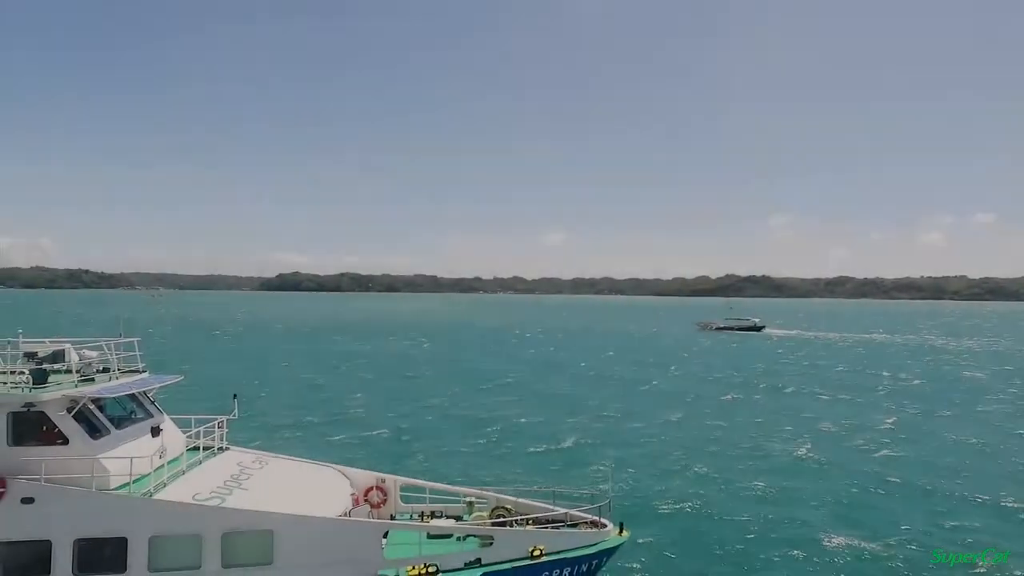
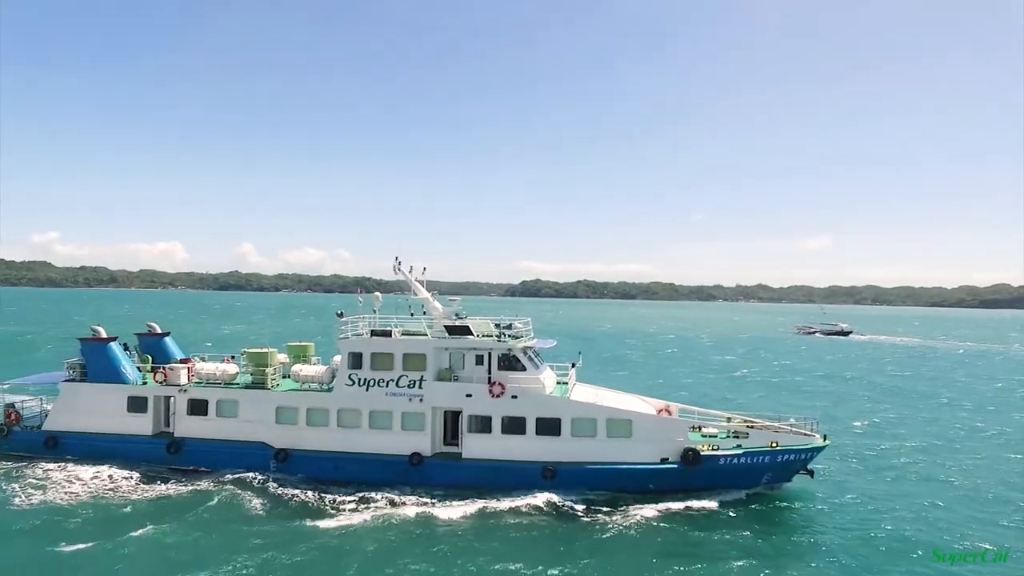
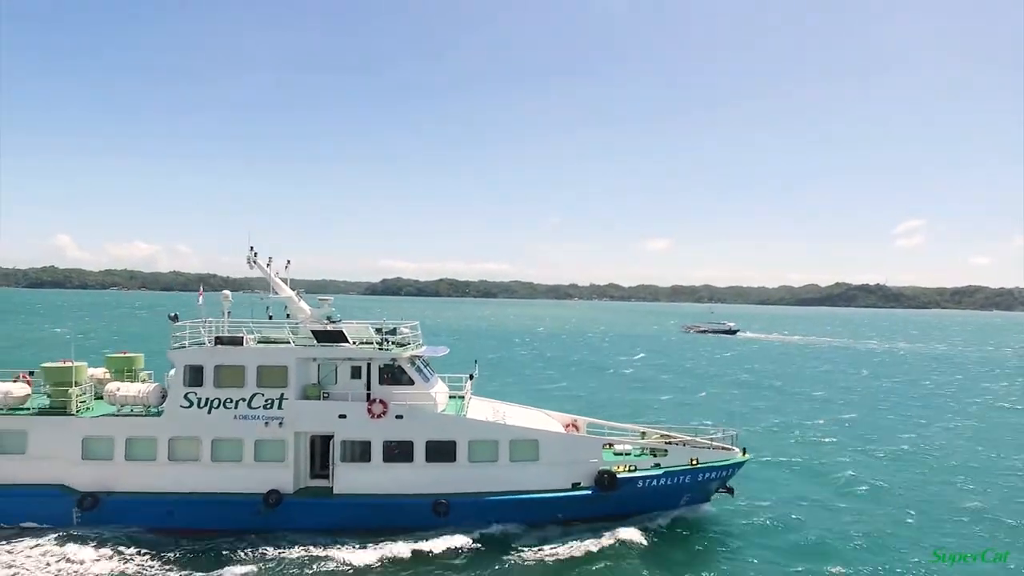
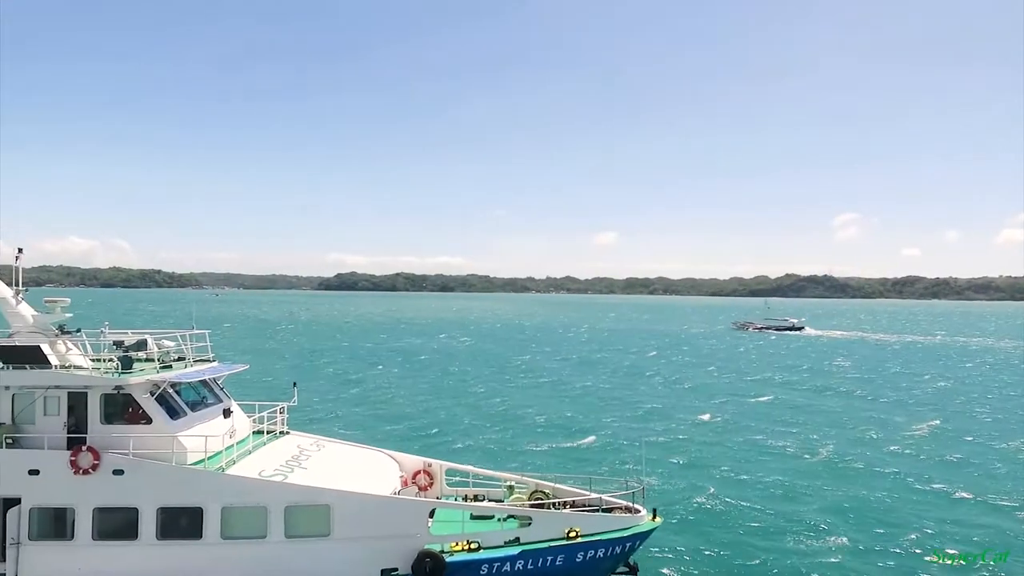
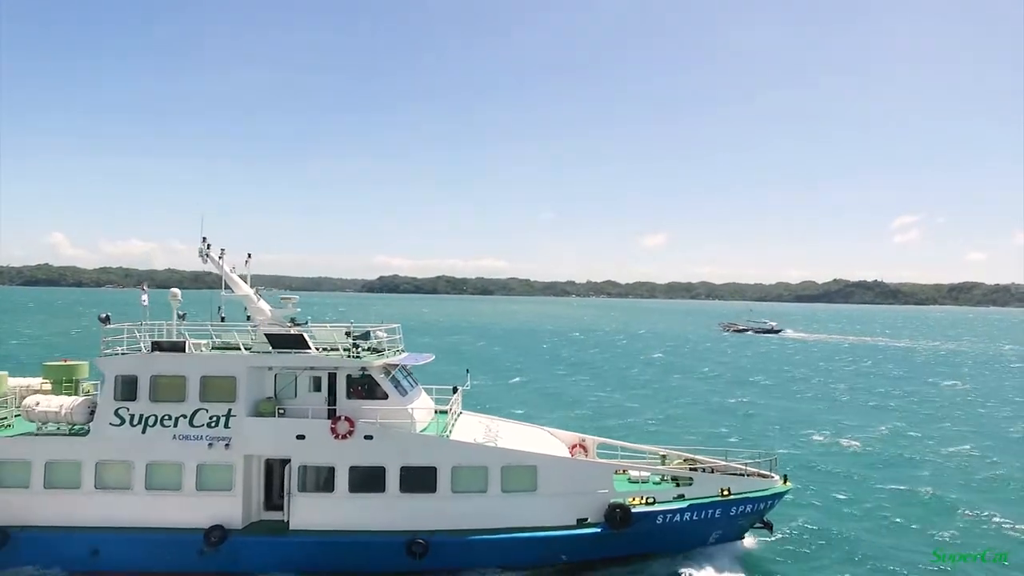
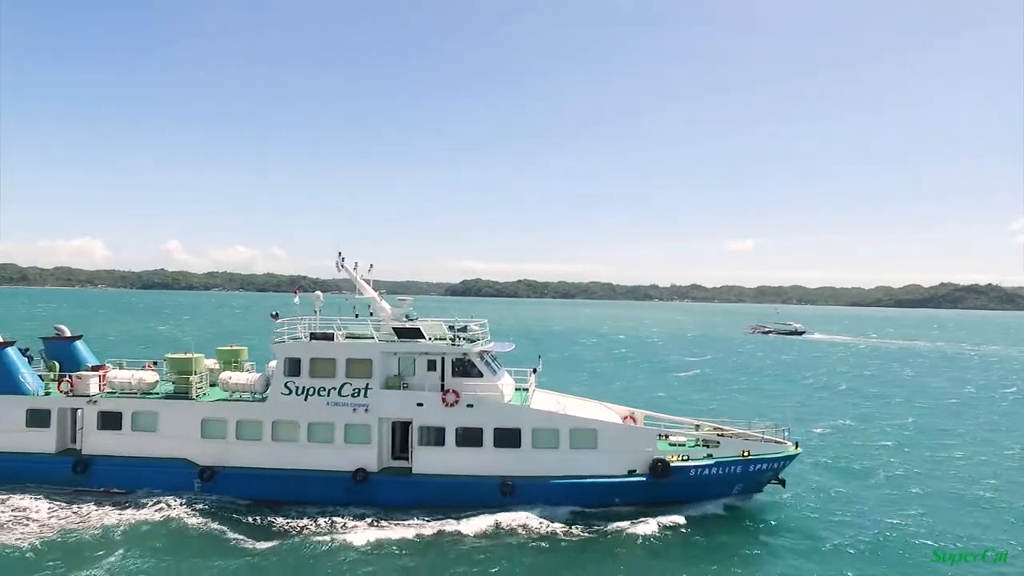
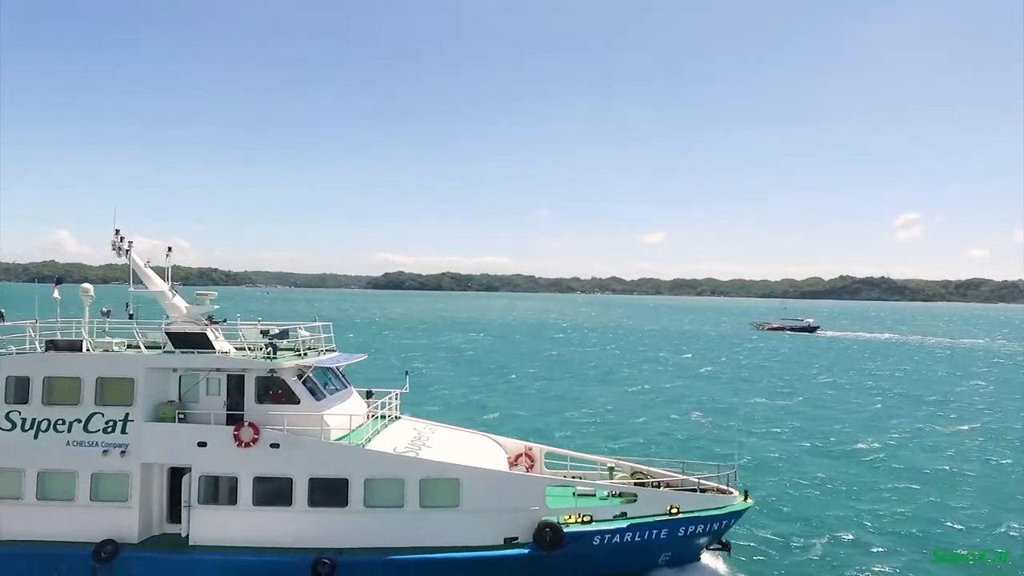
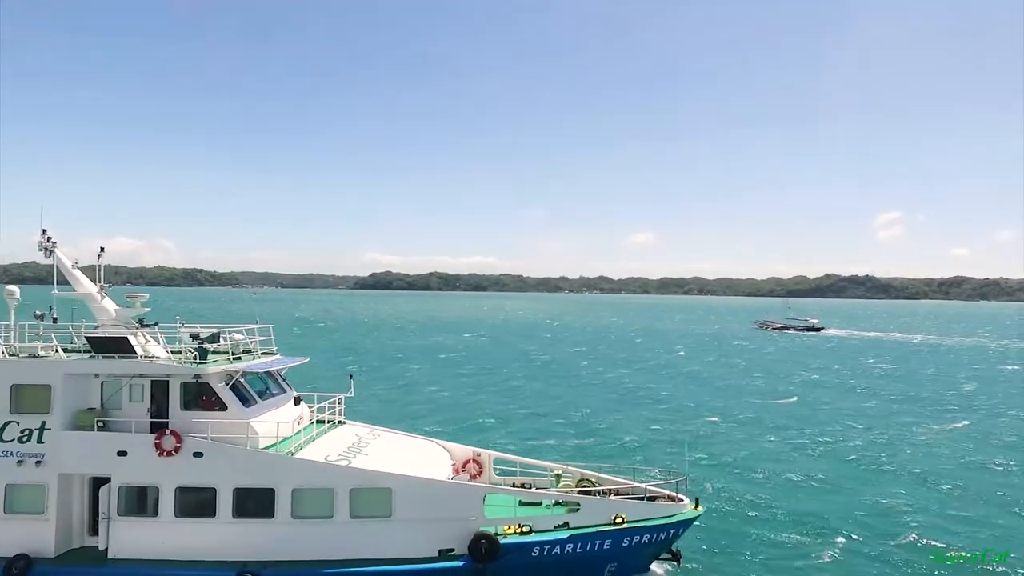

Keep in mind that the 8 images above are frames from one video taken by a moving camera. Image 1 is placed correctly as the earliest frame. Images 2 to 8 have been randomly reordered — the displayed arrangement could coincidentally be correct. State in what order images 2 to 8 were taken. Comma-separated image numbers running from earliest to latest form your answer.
4, 8, 7, 5, 3, 6, 2
